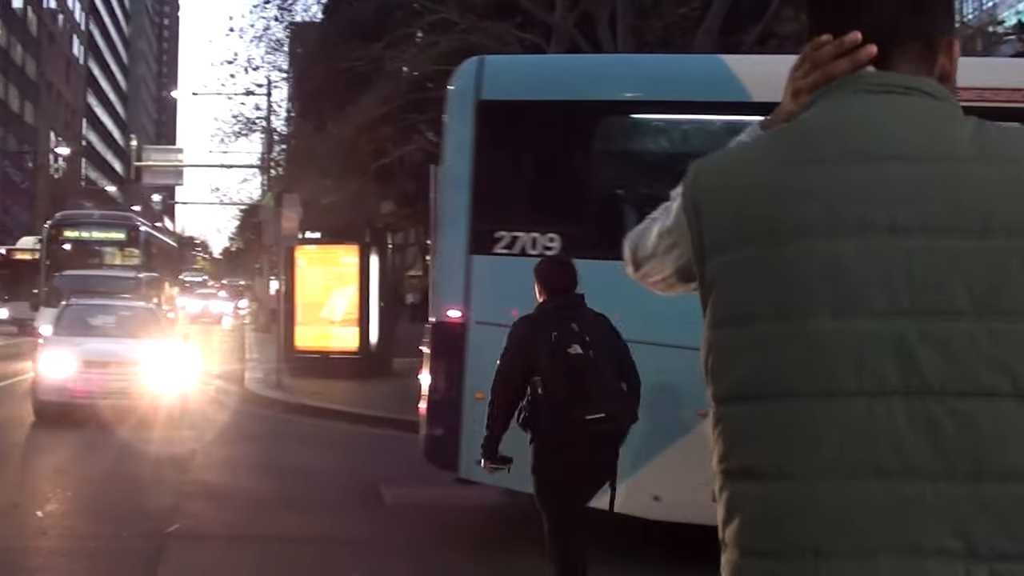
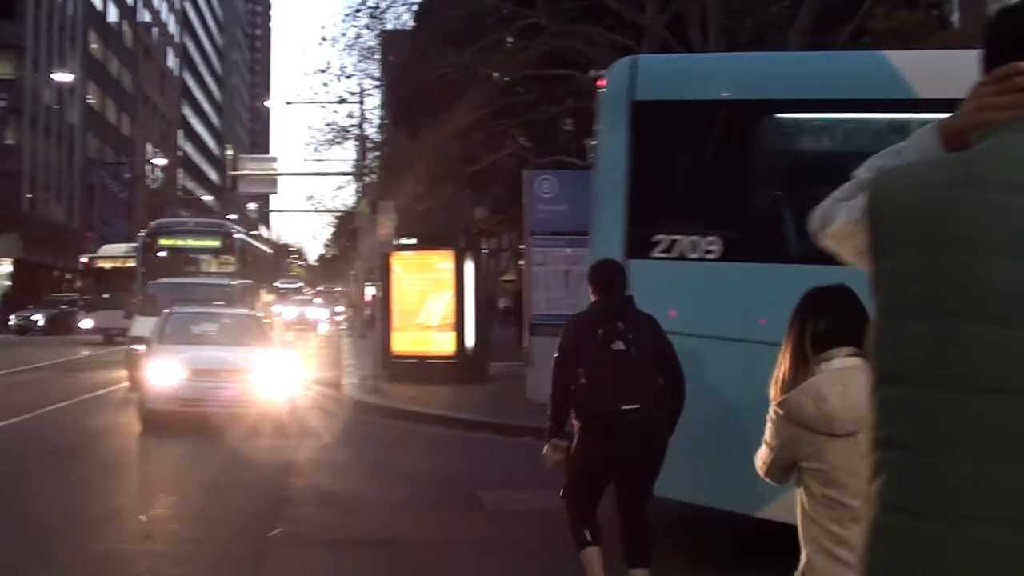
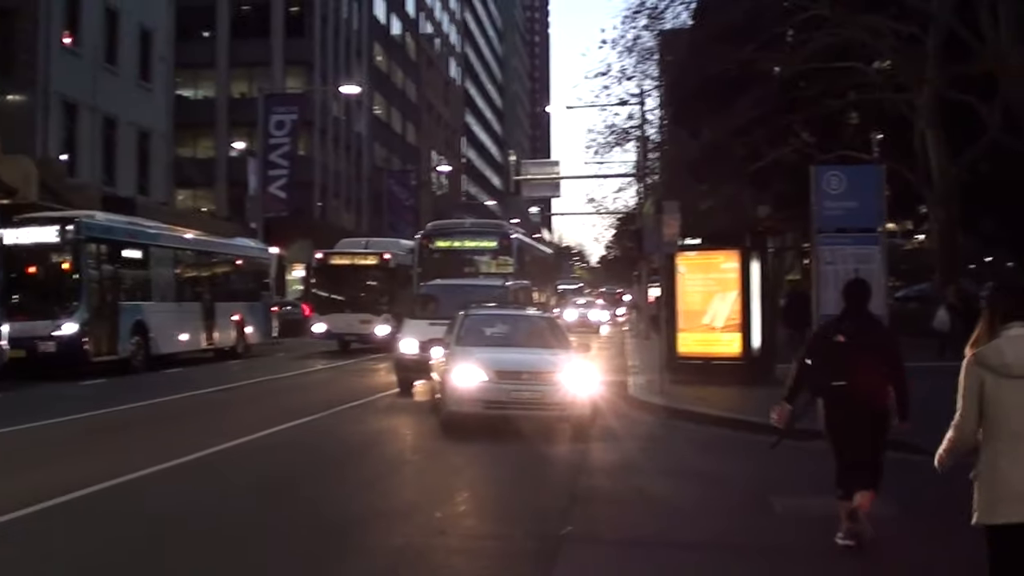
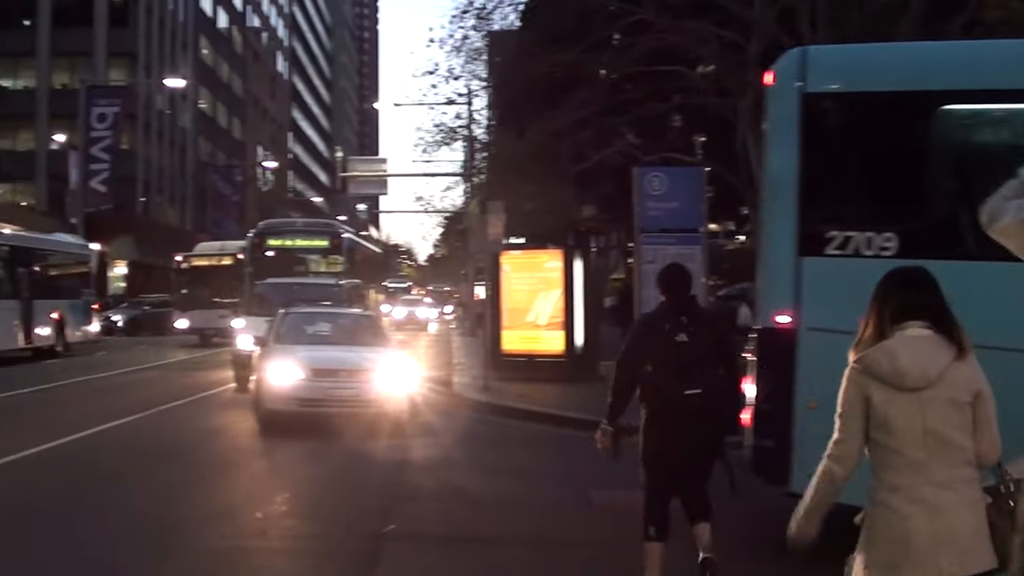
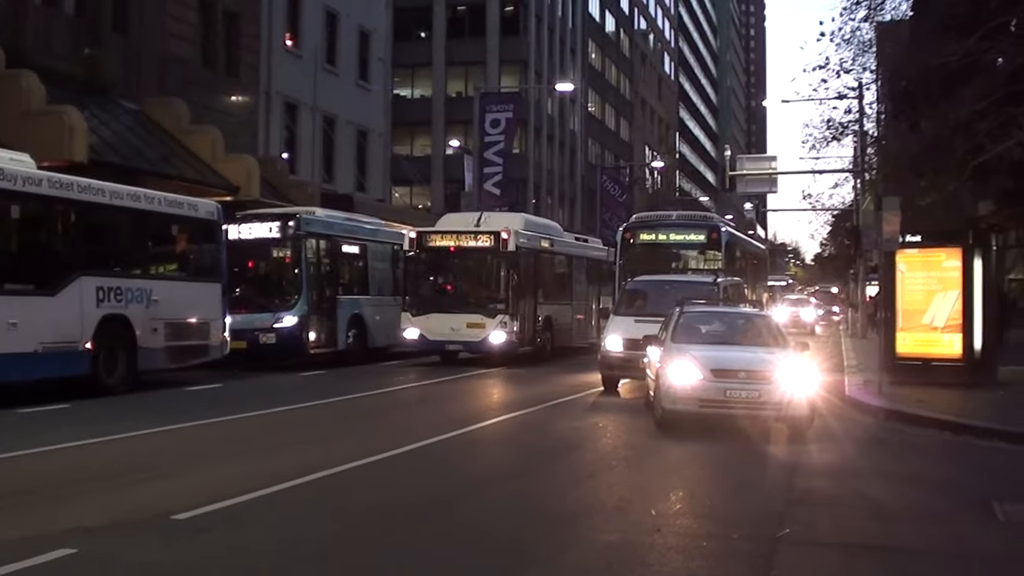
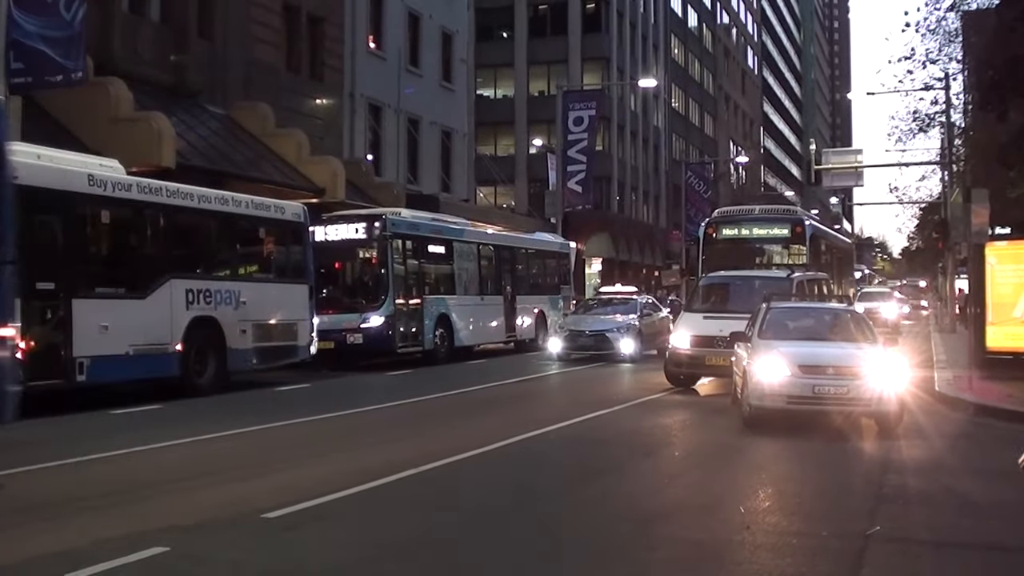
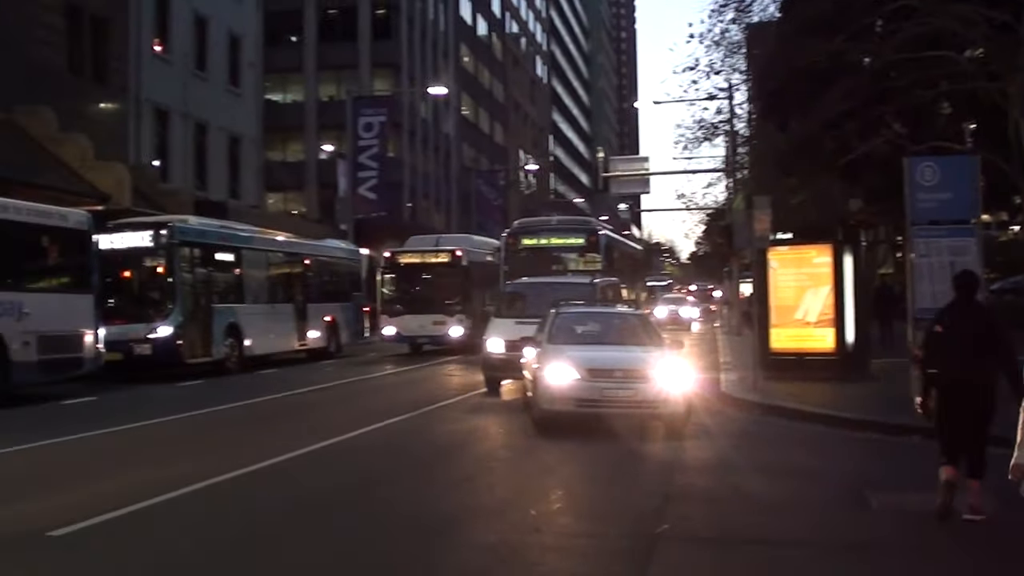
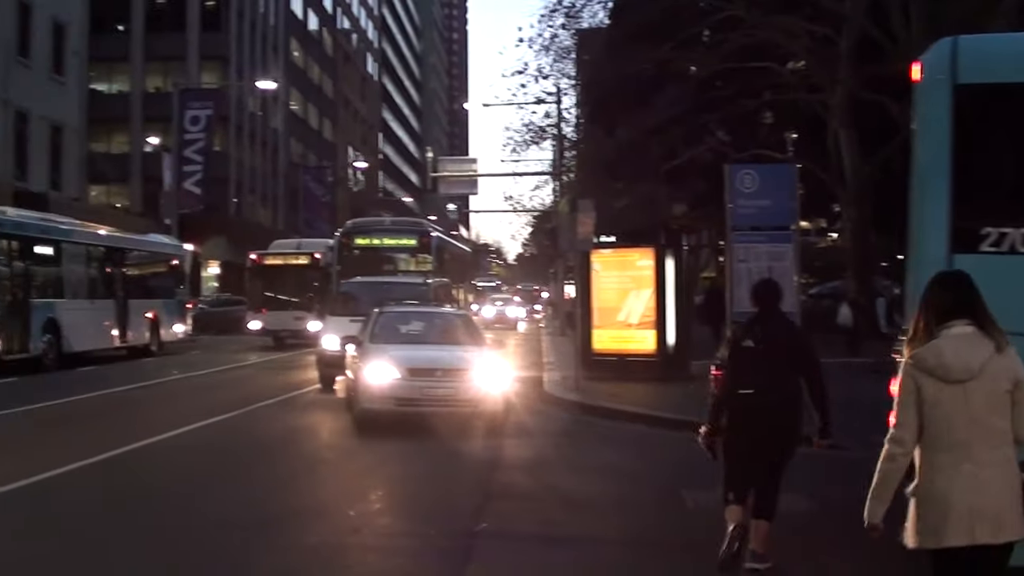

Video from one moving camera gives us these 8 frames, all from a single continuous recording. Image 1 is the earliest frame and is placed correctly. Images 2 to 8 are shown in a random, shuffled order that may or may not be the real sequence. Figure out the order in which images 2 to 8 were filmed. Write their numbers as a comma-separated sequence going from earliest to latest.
2, 4, 8, 3, 7, 5, 6
